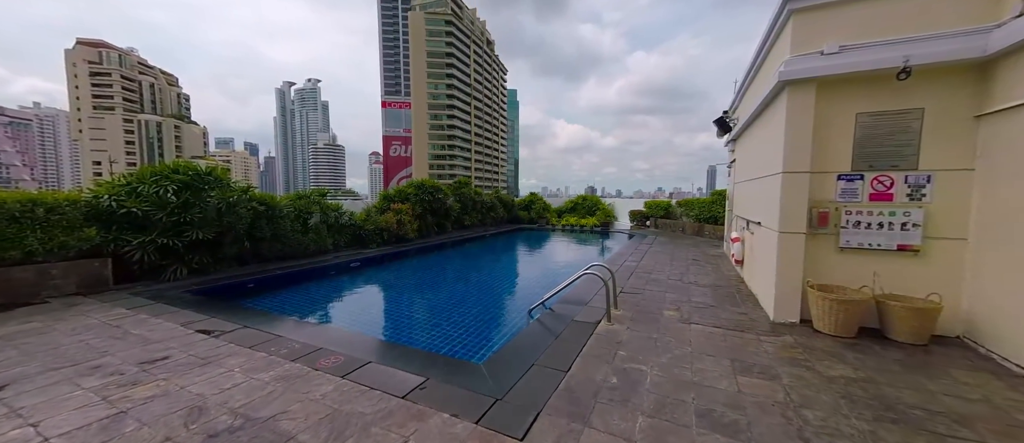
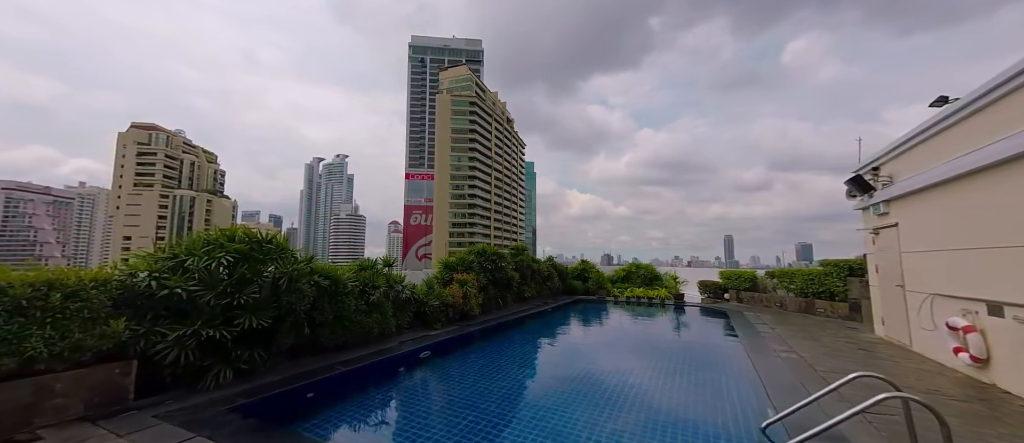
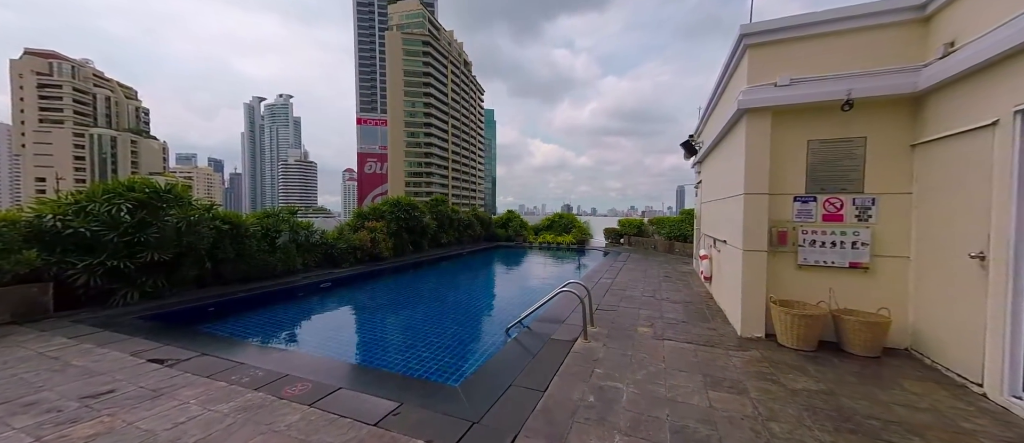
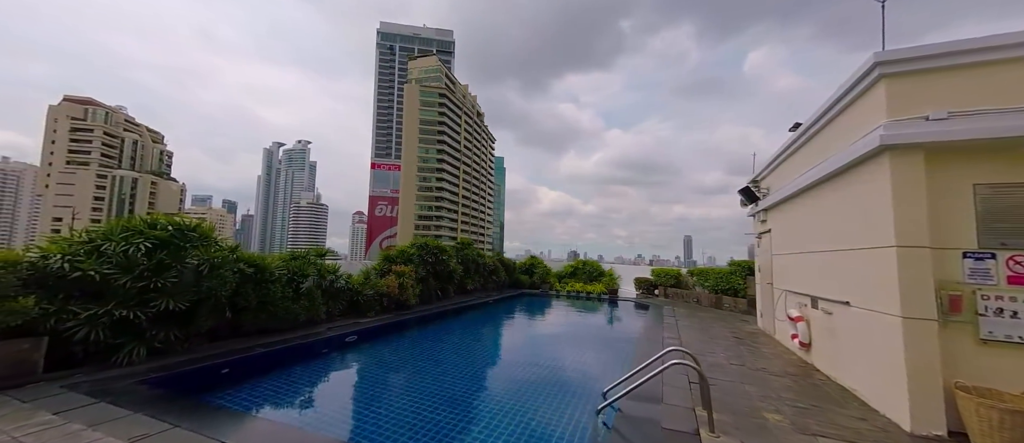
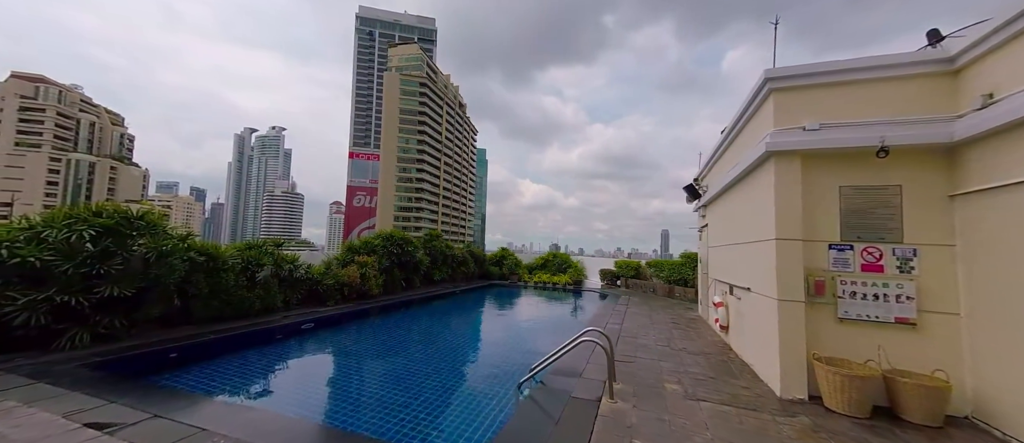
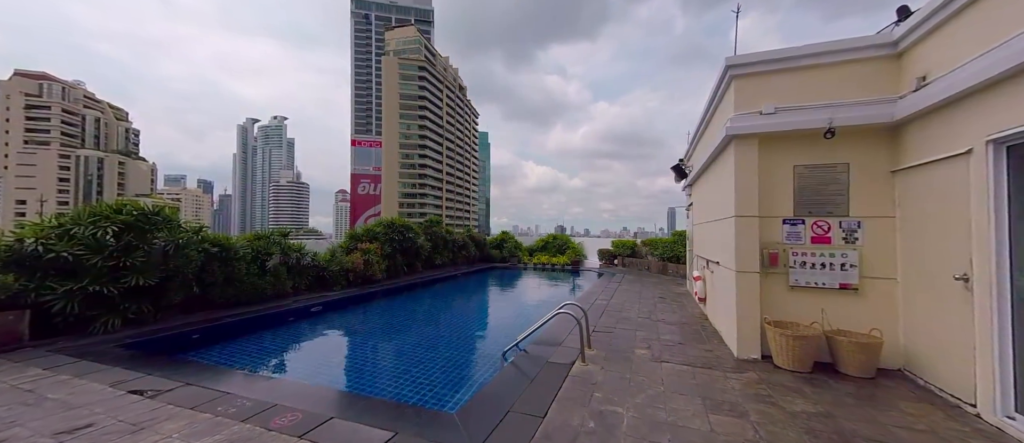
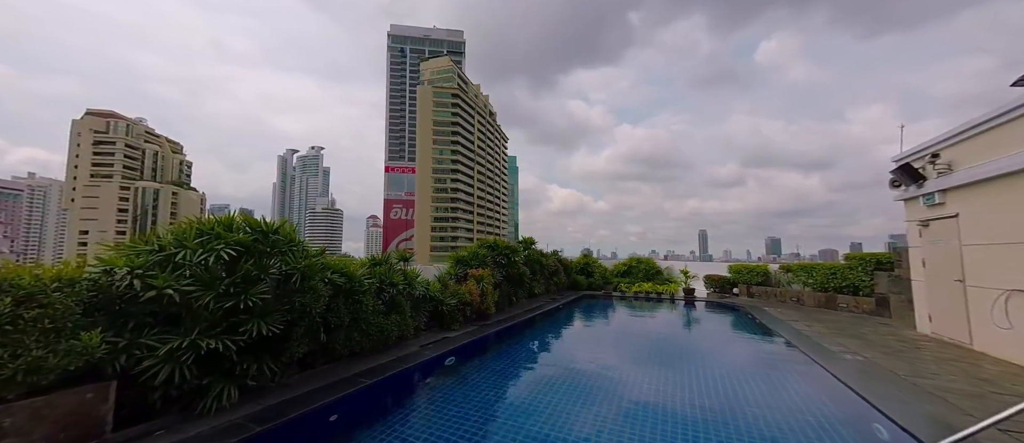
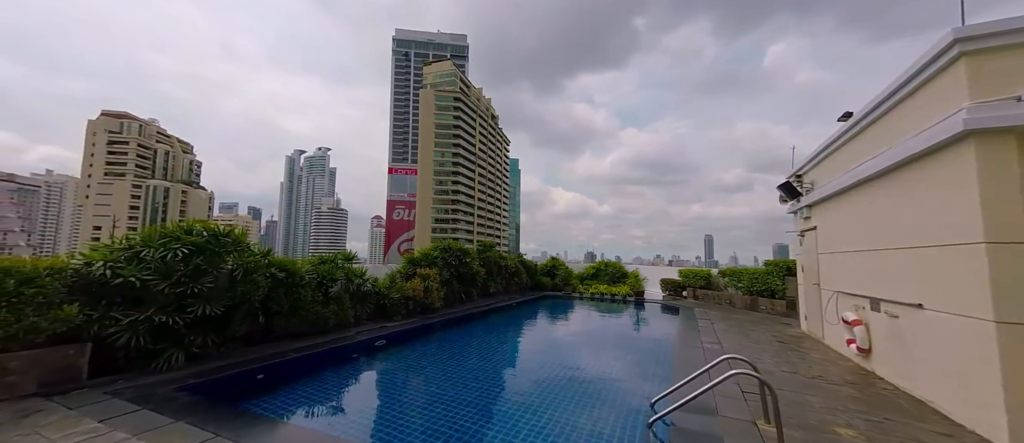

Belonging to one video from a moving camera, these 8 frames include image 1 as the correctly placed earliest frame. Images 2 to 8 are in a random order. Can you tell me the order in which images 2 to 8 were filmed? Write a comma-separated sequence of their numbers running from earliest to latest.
3, 6, 5, 4, 8, 2, 7
